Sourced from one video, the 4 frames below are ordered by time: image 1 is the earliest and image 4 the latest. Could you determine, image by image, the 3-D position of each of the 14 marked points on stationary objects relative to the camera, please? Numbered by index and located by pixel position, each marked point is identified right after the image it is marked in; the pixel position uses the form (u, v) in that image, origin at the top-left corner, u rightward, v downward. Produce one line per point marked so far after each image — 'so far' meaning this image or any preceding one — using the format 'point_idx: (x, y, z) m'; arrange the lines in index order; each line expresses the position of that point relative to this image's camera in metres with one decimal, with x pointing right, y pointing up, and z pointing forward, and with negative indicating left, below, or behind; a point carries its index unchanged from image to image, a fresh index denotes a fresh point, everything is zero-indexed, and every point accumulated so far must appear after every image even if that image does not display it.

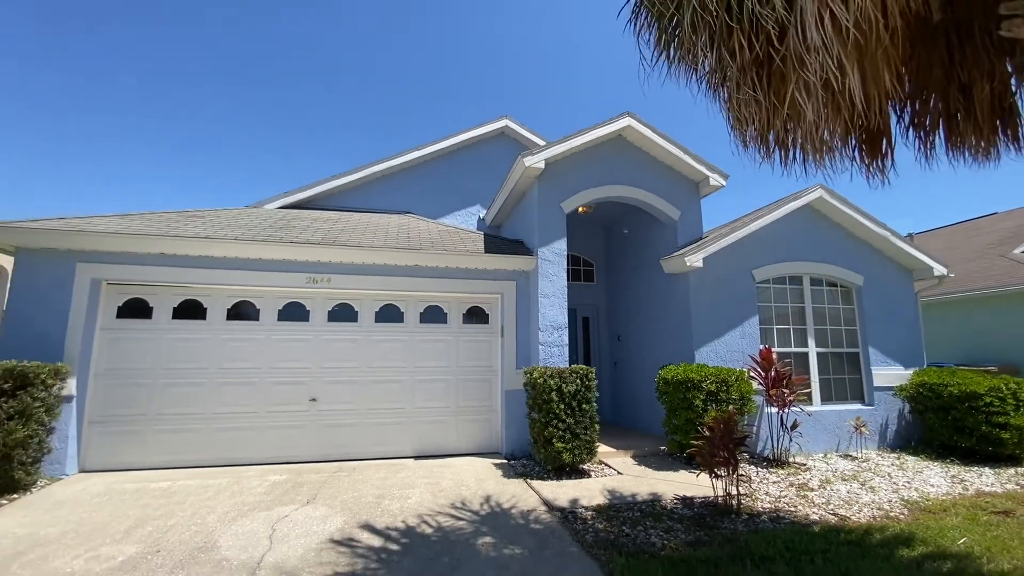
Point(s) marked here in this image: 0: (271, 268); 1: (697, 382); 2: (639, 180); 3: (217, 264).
0: (-4.1, +0.3, +8.0) m
1: (+3.0, -1.5, +7.7) m
2: (+2.6, +2.2, +9.6) m
3: (-4.9, +0.4, +7.8) m
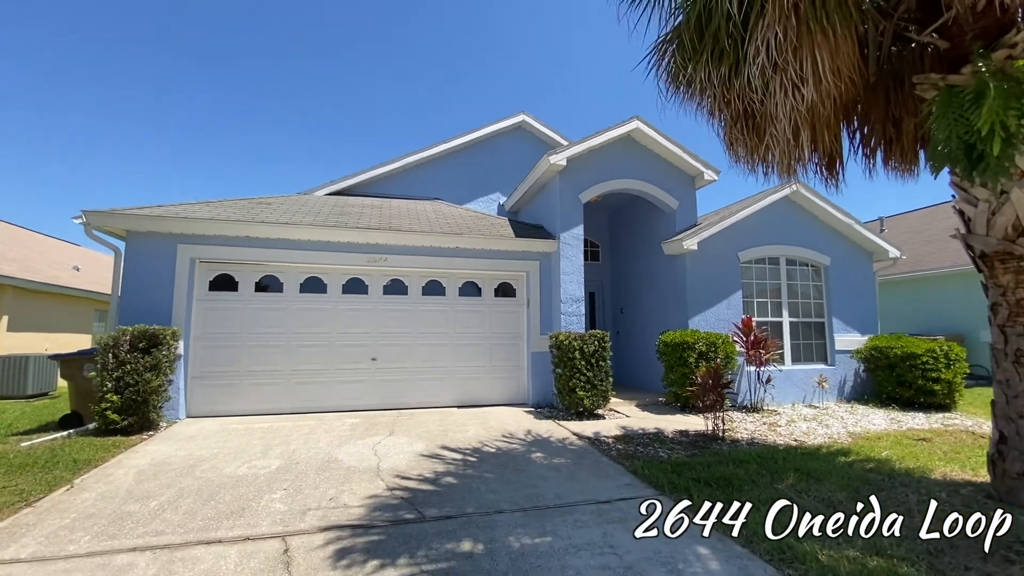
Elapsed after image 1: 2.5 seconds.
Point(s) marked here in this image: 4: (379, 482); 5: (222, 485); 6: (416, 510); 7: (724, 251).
0: (-3.5, +0.8, +9.4) m
1: (+3.6, -1.1, +9.4) m
2: (+3.1, +2.7, +11.1) m
3: (-4.3, +0.8, +9.2) m
4: (-1.6, -2.3, +5.6) m
5: (-3.4, -2.3, +5.5) m
6: (-1.0, -2.3, +4.8) m
7: (+4.9, +0.9, +10.8) m
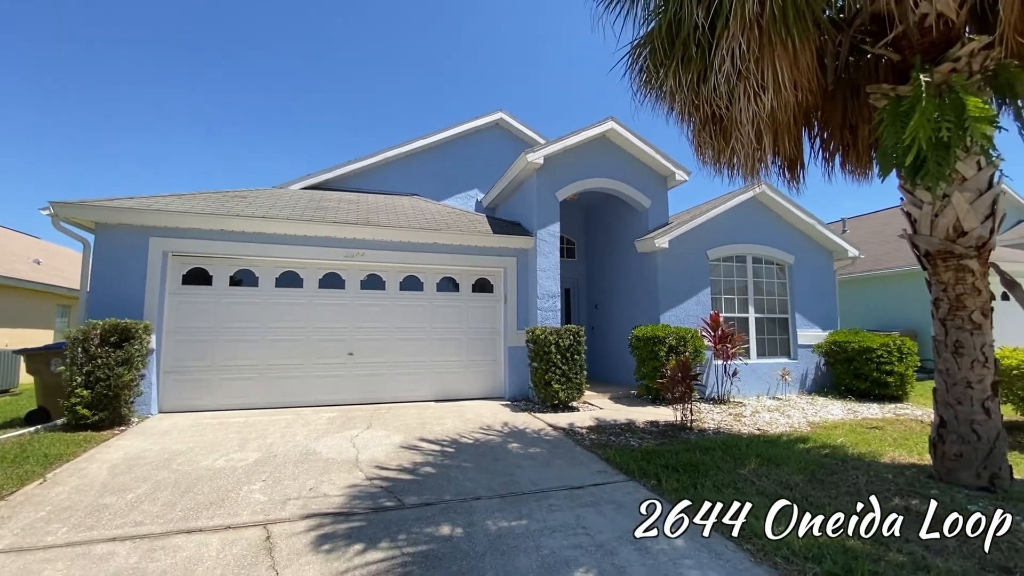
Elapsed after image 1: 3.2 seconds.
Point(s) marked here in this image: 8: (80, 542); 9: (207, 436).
0: (-4.0, +0.9, +9.4) m
1: (+3.1, -1.0, +9.8) m
2: (+2.6, +2.8, +11.4) m
3: (-4.8, +0.9, +9.1) m
4: (-1.9, -2.3, +5.7) m
5: (-3.7, -2.2, +5.5) m
6: (-1.2, -2.2, +5.0) m
7: (+4.4, +0.9, +11.2) m
8: (-3.7, -2.1, +4.0) m
9: (-4.7, -2.3, +7.2) m
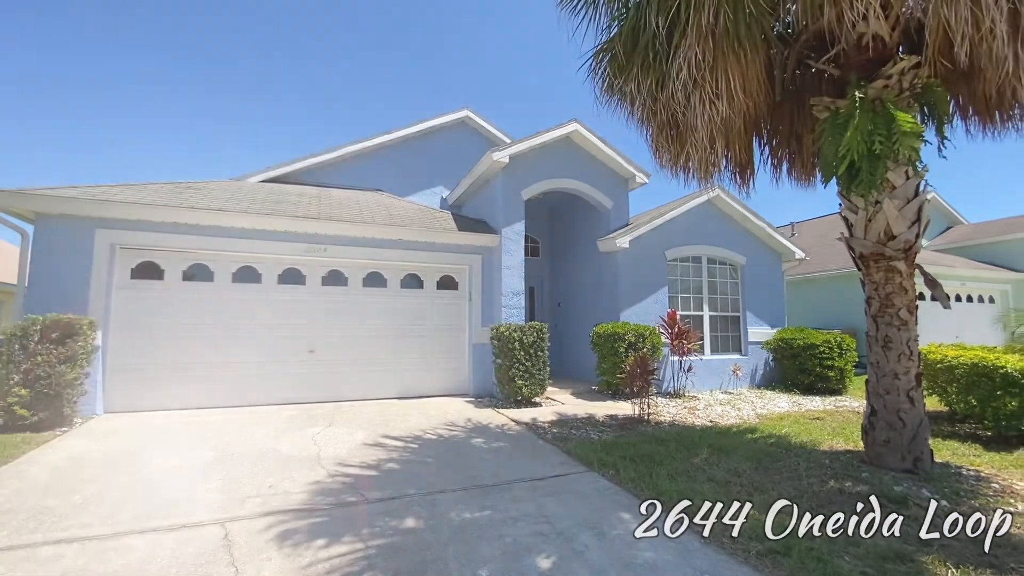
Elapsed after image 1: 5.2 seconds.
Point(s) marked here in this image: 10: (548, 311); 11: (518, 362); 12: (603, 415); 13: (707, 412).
0: (-4.7, +1.0, +9.2) m
1: (+2.4, -1.0, +10.1) m
2: (+1.7, +2.8, +11.7) m
3: (-5.5, +1.0, +8.9) m
4: (-2.3, -2.2, +5.7) m
5: (-4.1, -2.2, +5.3) m
6: (-1.6, -2.2, +5.0) m
7: (+3.5, +1.0, +11.6) m
8: (-4.0, -2.1, +3.8) m
9: (-5.2, -2.2, +6.9) m
10: (+1.1, -0.7, +13.8) m
11: (+0.2, -1.5, +9.3) m
12: (+1.7, -2.3, +8.6) m
13: (+3.8, -2.4, +9.2) m
